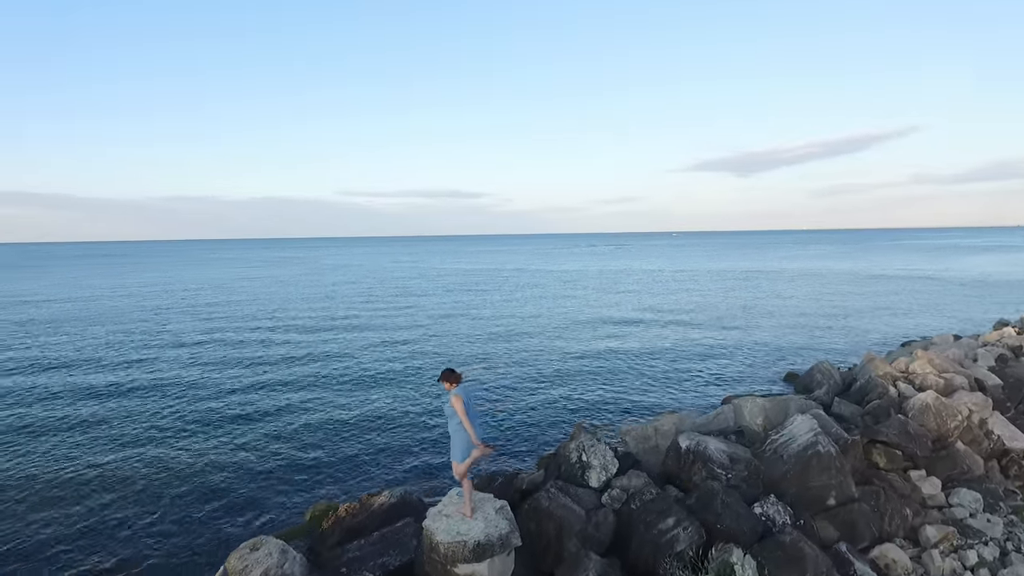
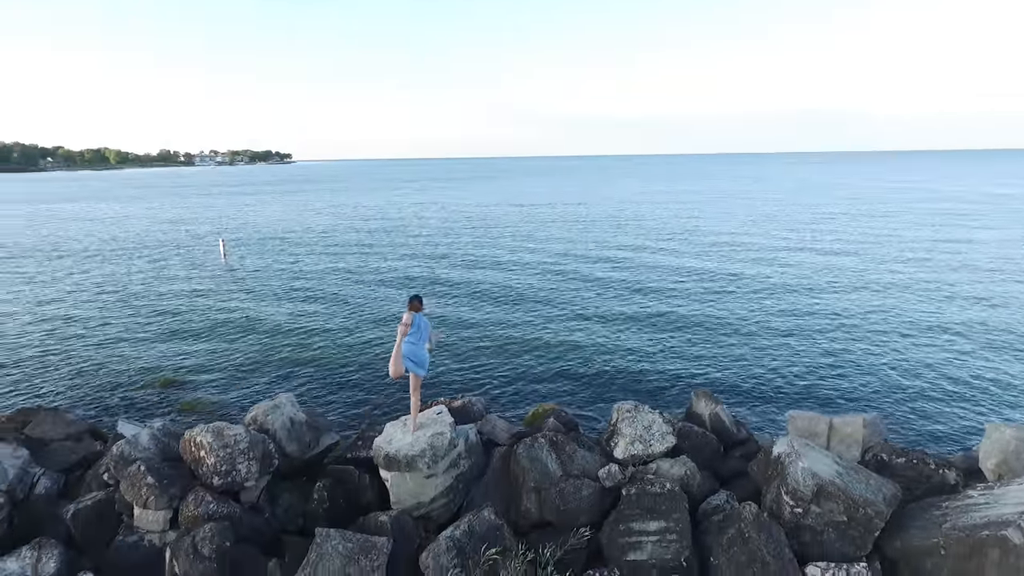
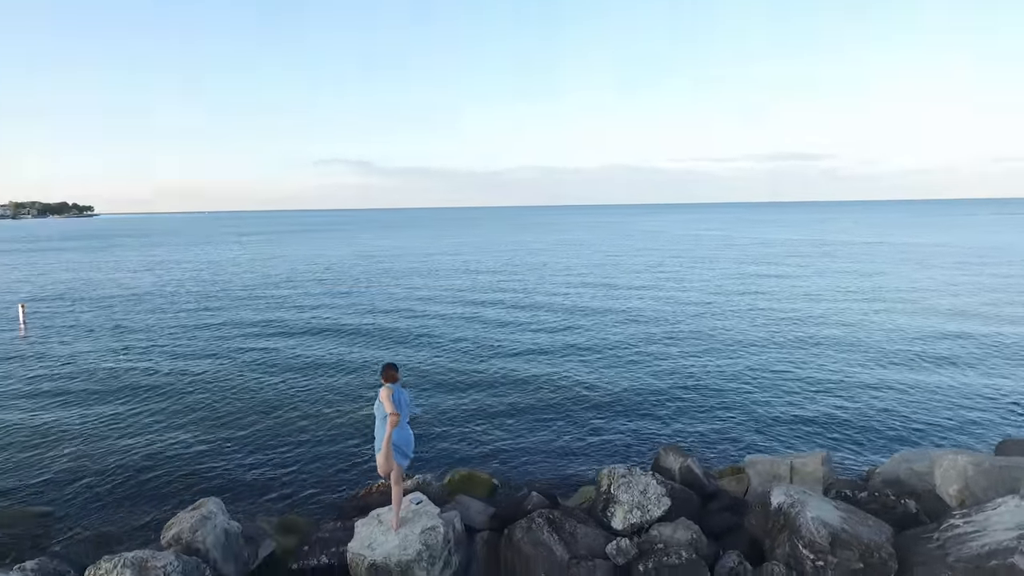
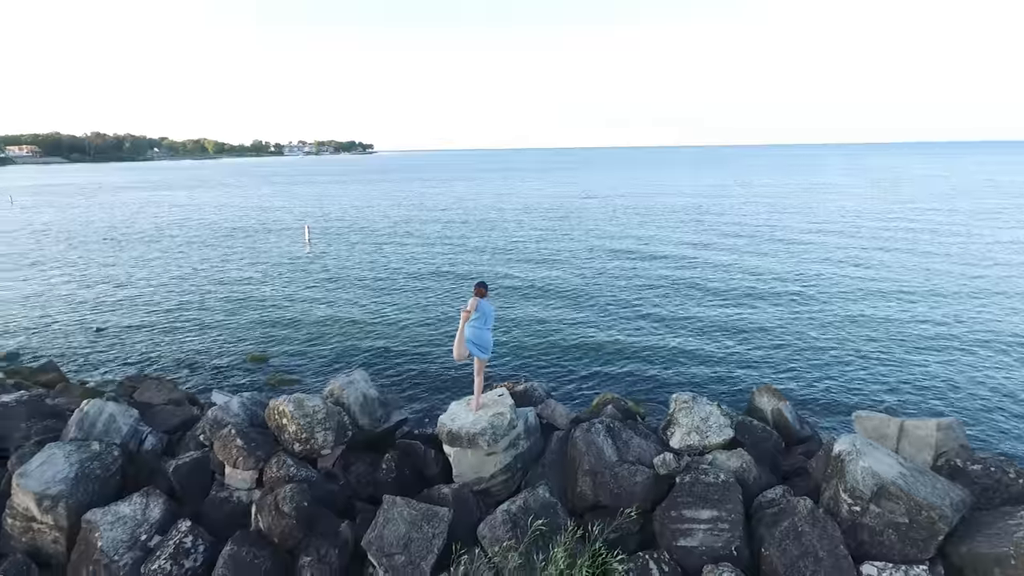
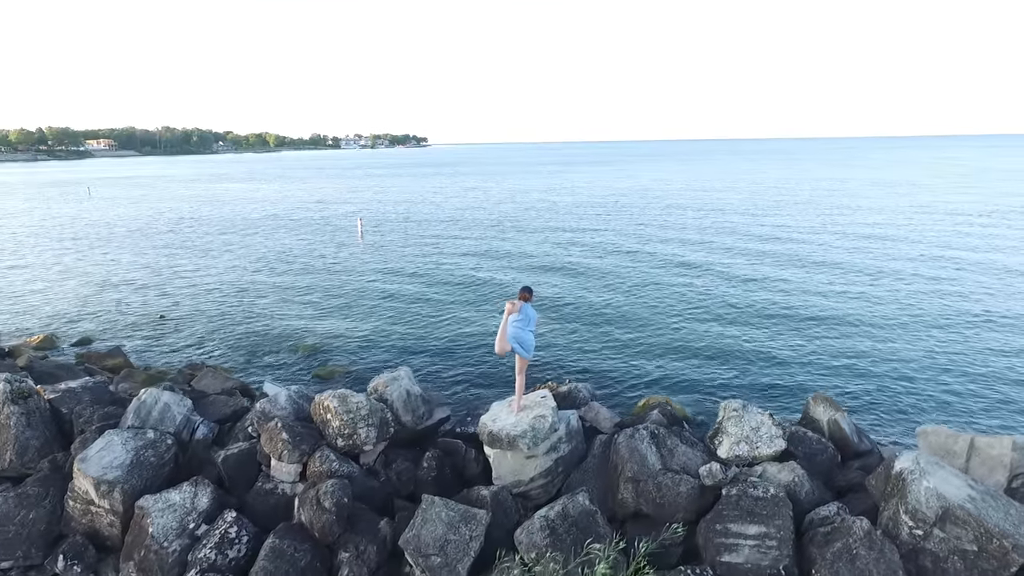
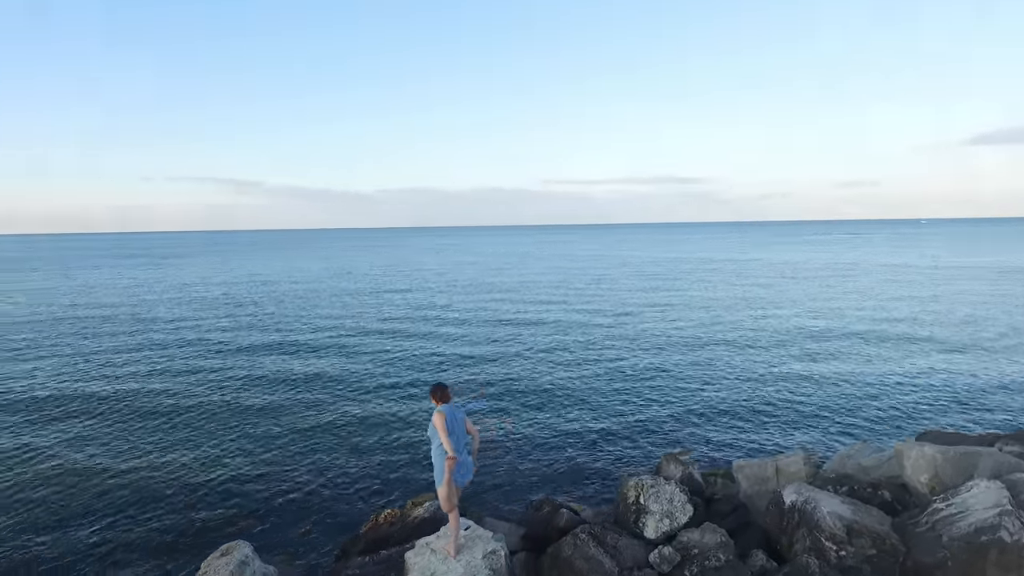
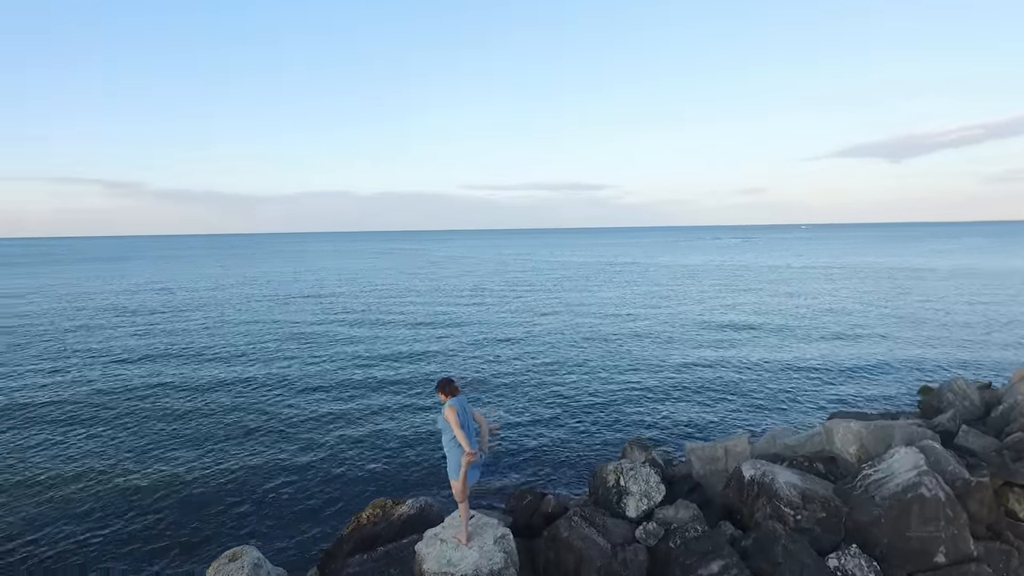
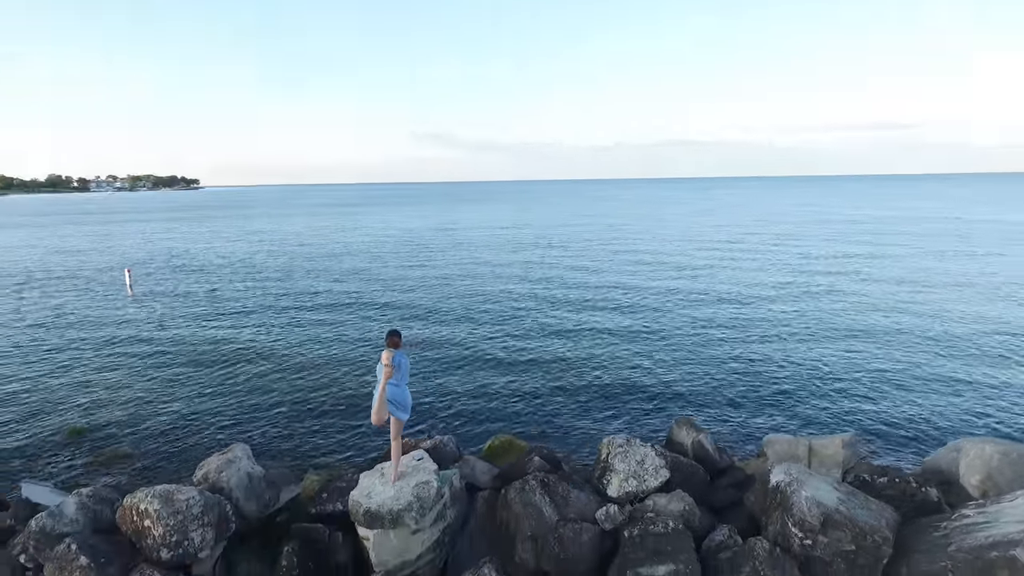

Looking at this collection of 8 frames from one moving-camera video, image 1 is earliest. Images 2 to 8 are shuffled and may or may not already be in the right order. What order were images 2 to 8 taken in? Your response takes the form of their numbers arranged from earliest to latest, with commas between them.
7, 6, 3, 8, 2, 4, 5
